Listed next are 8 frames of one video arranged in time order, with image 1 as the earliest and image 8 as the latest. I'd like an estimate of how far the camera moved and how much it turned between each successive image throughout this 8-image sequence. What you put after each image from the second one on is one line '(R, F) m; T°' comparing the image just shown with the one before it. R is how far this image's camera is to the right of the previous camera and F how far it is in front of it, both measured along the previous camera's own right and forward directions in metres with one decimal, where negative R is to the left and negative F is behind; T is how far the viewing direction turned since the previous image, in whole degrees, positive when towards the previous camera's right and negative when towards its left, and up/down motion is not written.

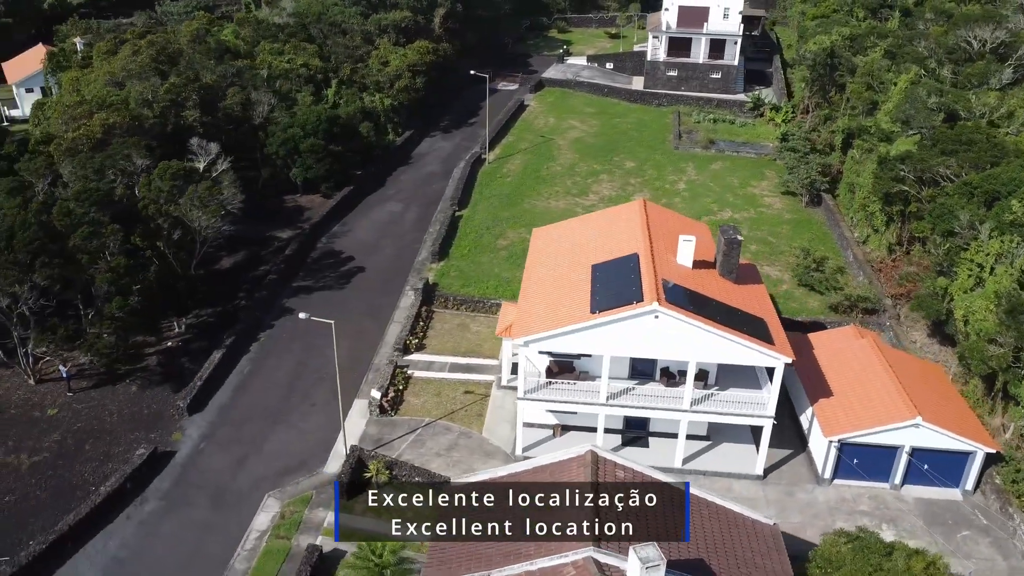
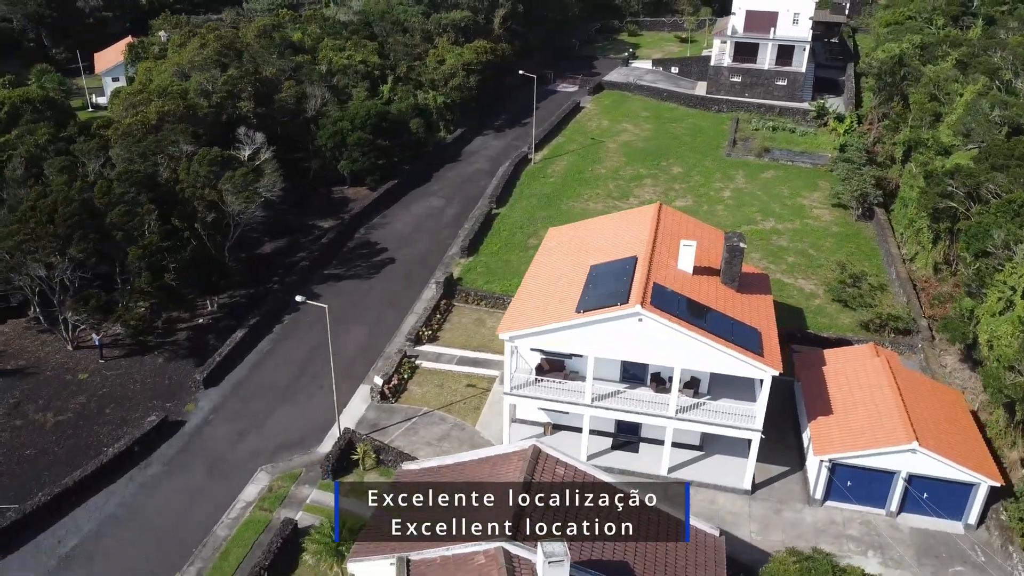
(+3.8, 0.0) m; -7°
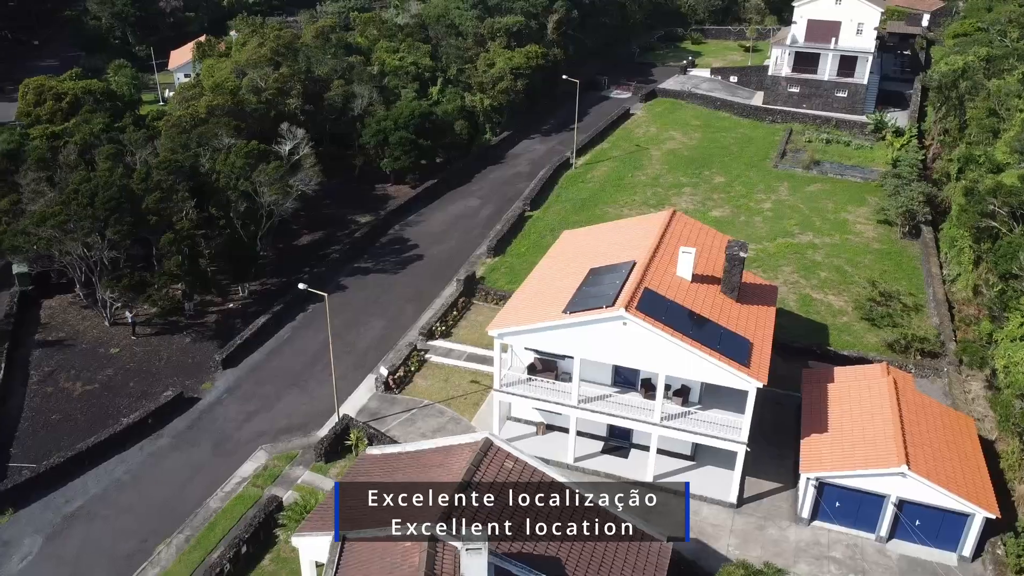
(+3.4, -0.2) m; -6°
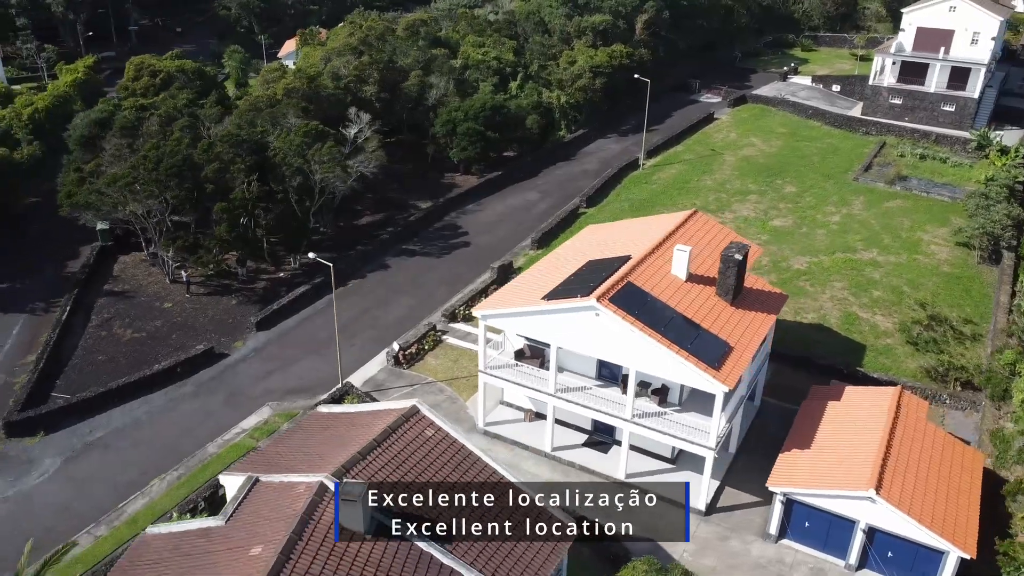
(+5.6, 0.0) m; -10°
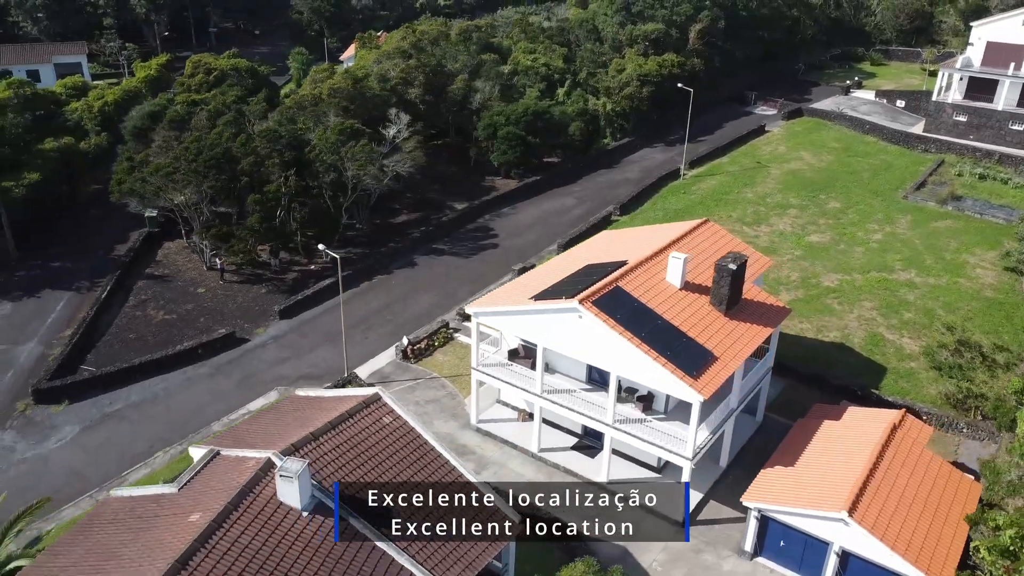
(+3.3, -0.1) m; -6°
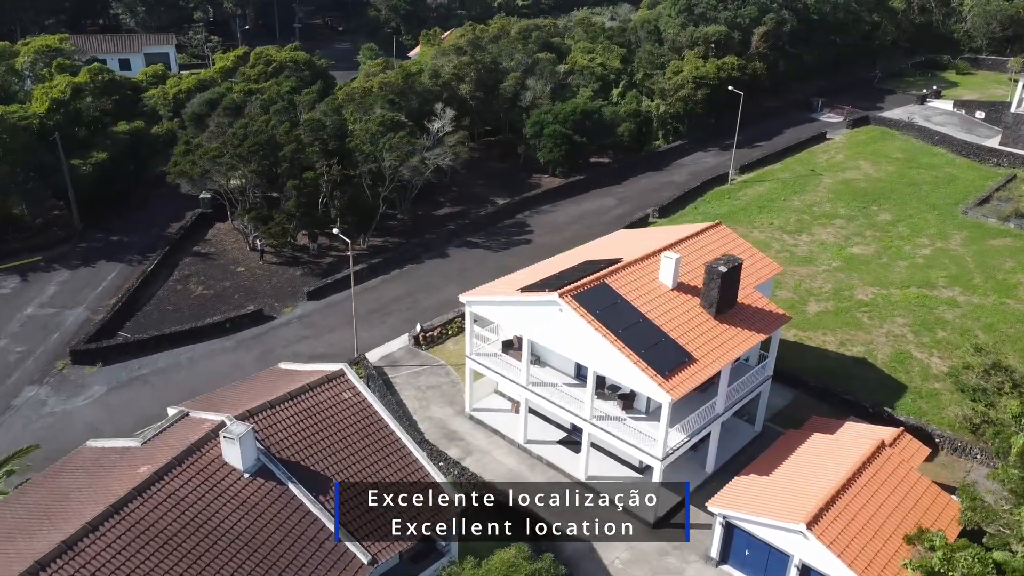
(+3.9, -0.1) m; -7°
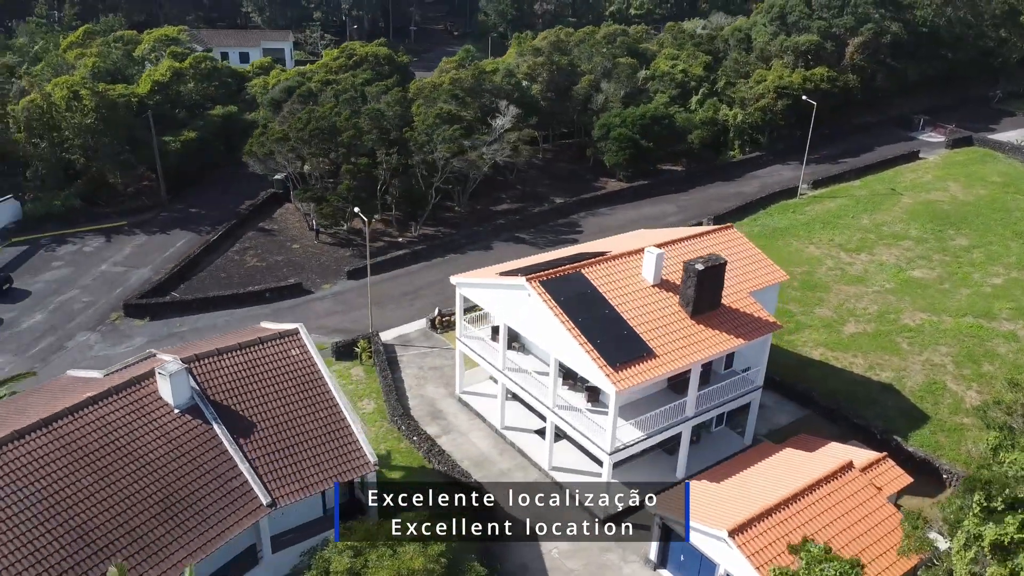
(+5.8, +0.2) m; -10°
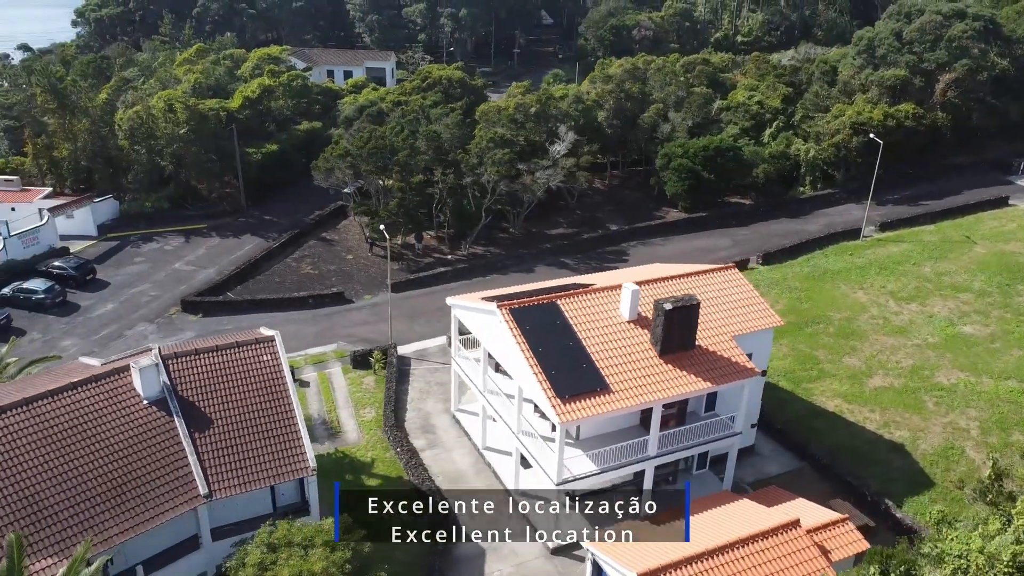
(+5.6, -0.4) m; -9°
